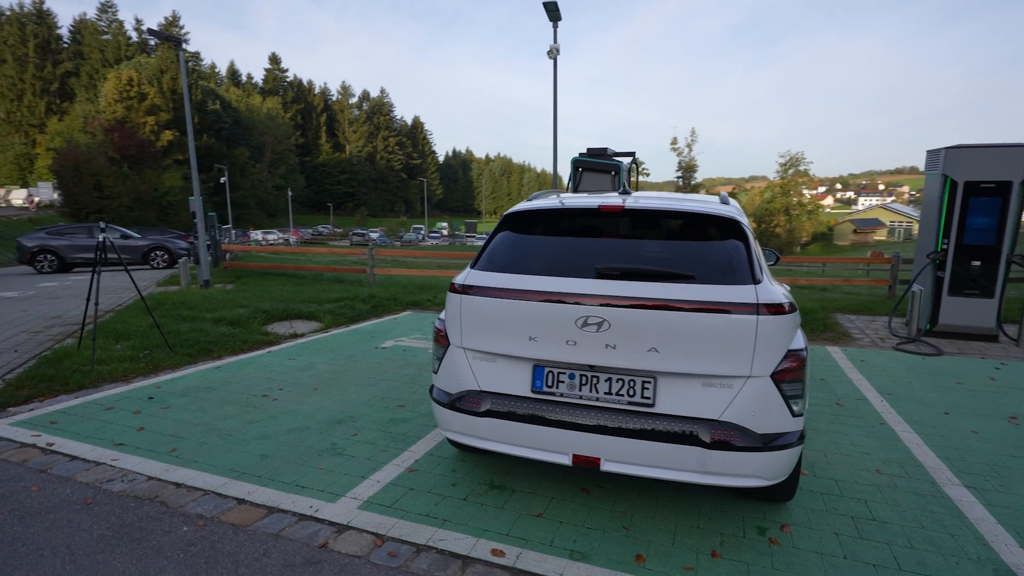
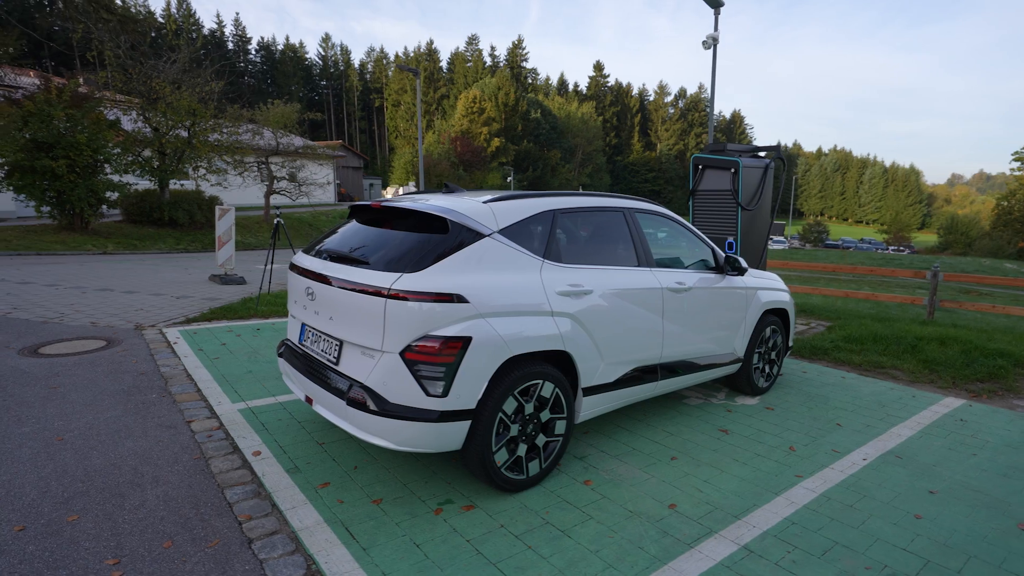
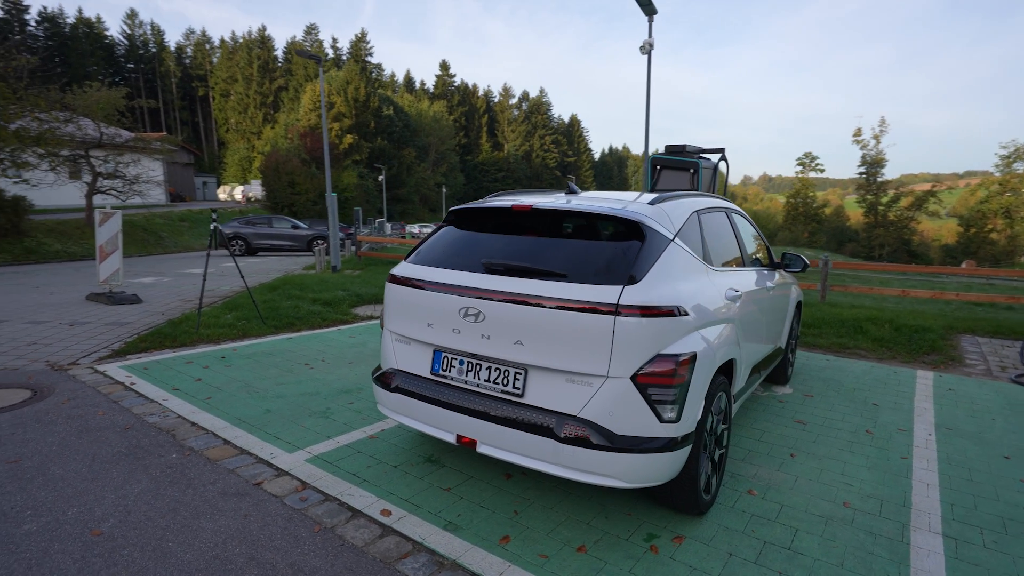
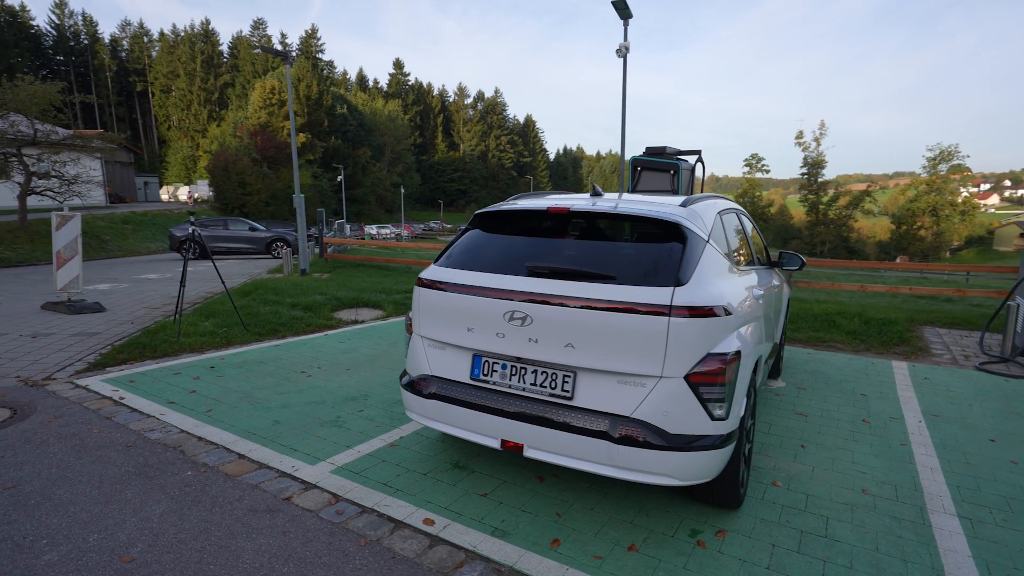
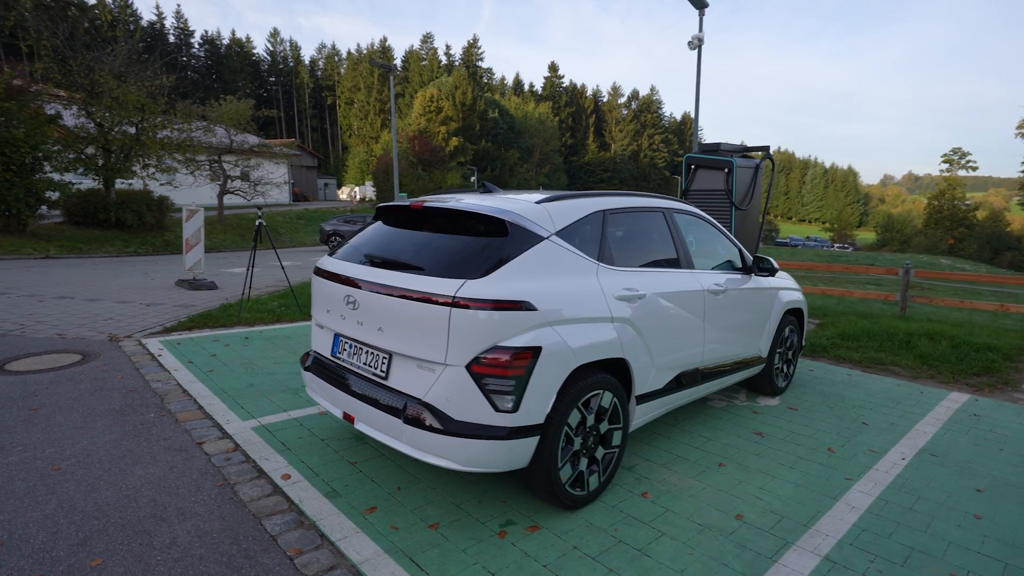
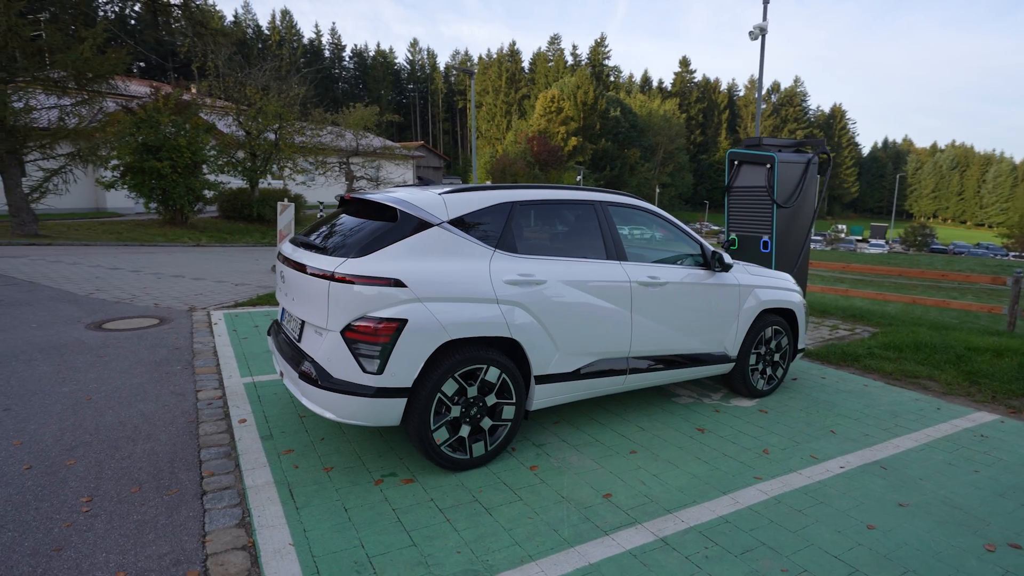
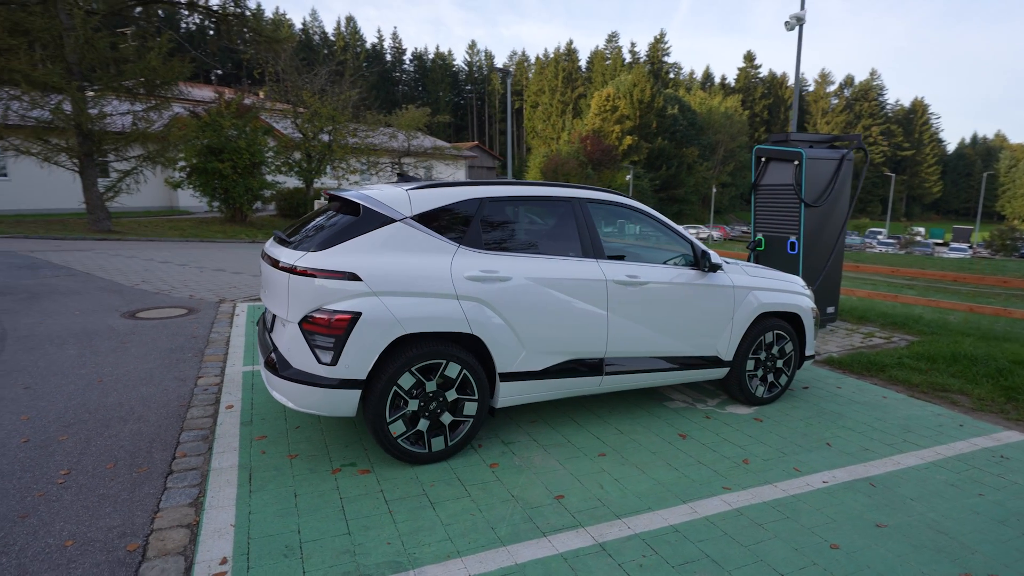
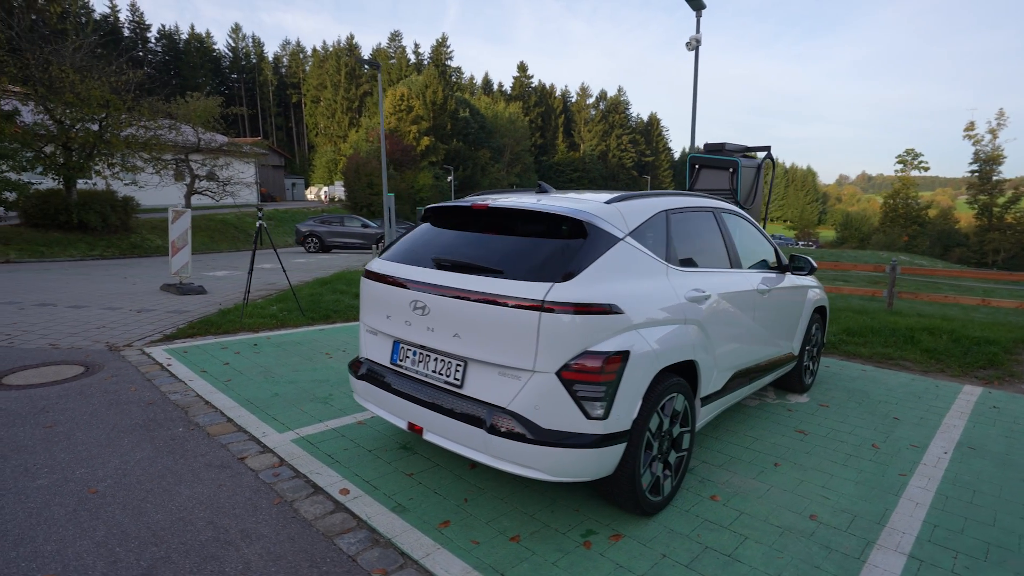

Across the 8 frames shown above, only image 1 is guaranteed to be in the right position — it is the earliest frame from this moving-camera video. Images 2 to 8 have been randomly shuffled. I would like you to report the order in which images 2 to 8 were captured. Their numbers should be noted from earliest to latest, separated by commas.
4, 3, 8, 5, 2, 6, 7
